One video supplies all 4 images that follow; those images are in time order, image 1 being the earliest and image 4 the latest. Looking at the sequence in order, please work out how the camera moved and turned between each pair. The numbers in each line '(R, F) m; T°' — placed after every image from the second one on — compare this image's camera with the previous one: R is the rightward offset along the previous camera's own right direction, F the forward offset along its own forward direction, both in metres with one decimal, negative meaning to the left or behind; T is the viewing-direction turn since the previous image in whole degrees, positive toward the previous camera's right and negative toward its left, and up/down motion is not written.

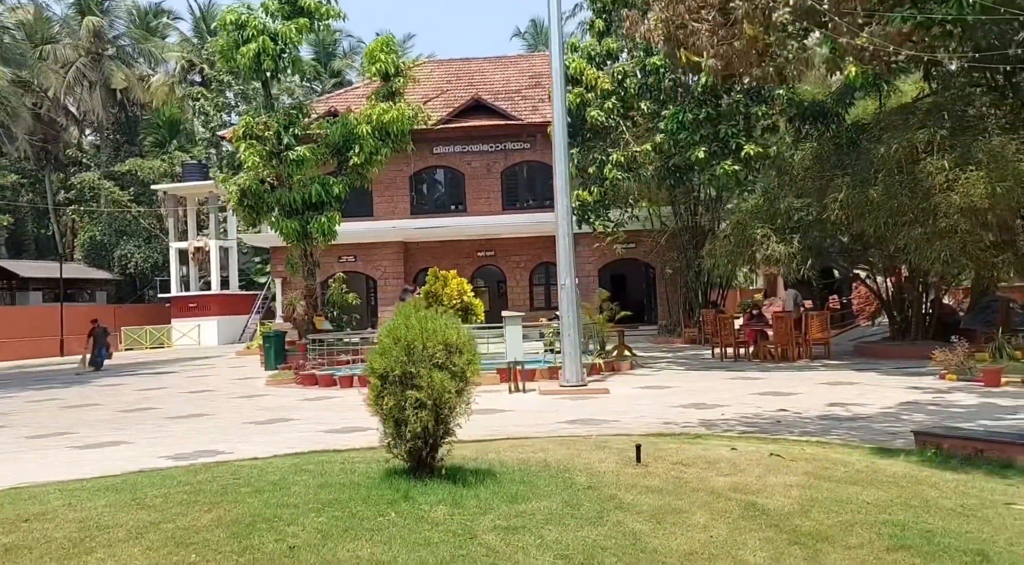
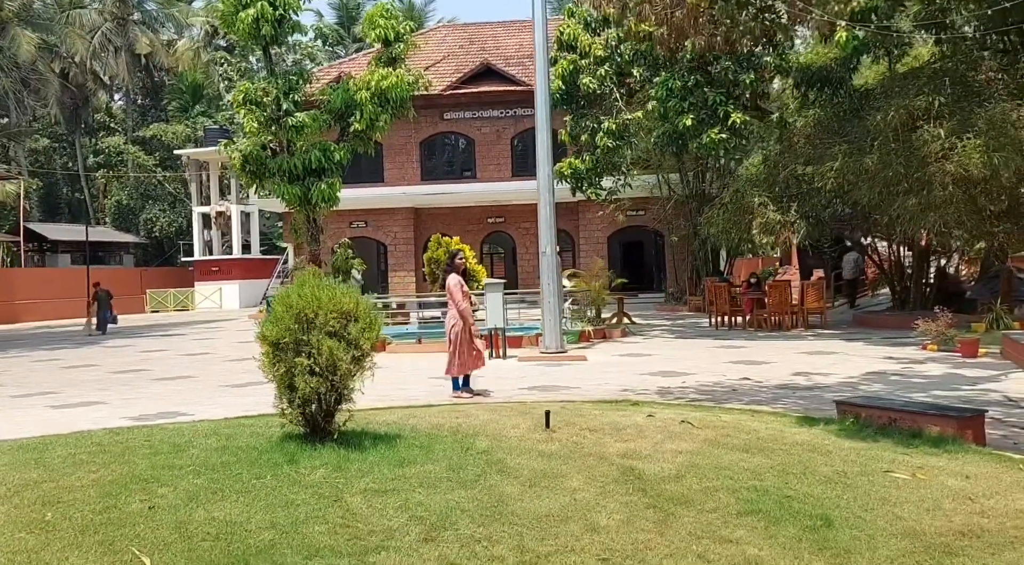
(+0.7, -0.1) m; -1°
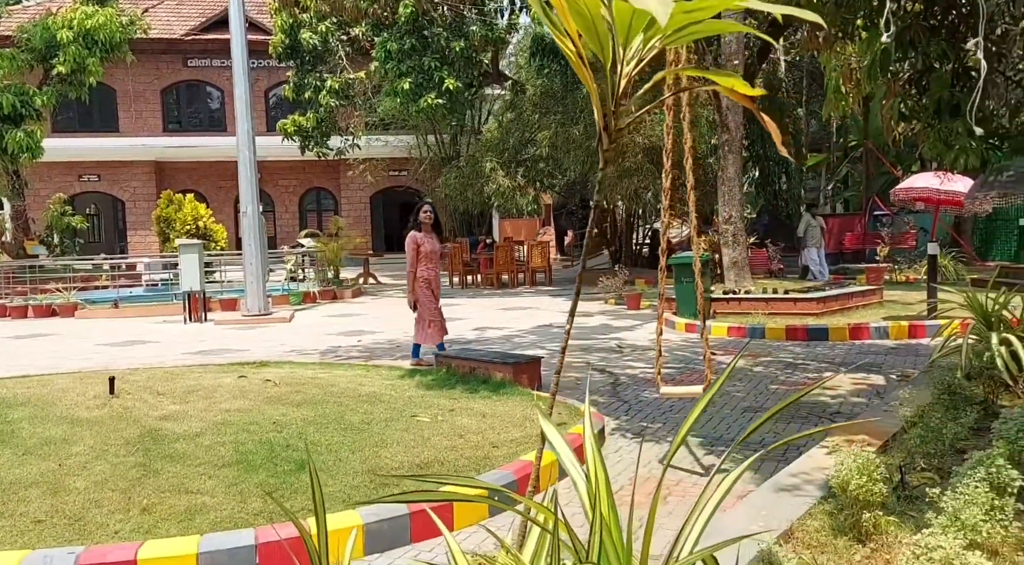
(+1.3, -0.2) m; +14°
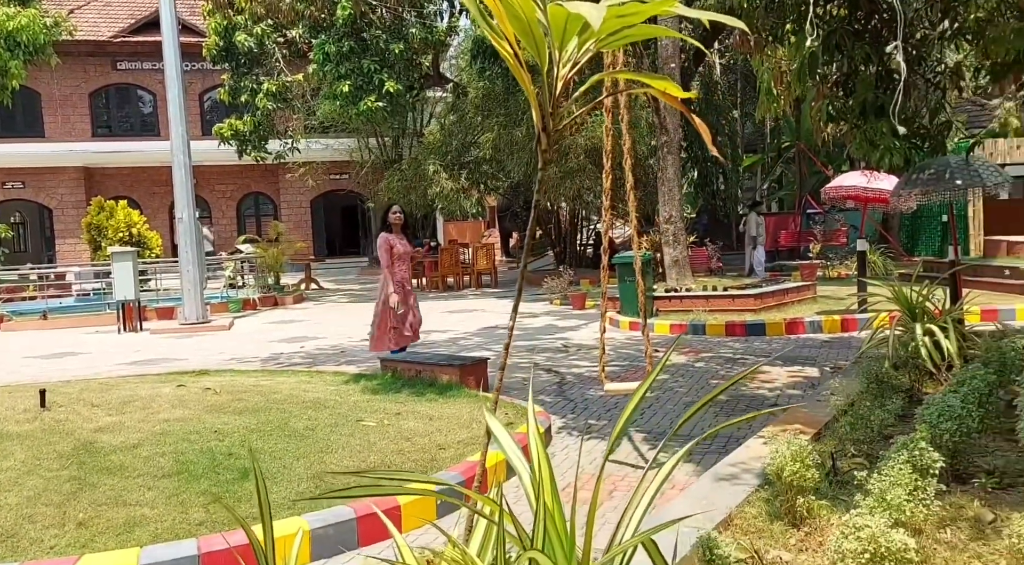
(0.0, 0.0) m; +3°
